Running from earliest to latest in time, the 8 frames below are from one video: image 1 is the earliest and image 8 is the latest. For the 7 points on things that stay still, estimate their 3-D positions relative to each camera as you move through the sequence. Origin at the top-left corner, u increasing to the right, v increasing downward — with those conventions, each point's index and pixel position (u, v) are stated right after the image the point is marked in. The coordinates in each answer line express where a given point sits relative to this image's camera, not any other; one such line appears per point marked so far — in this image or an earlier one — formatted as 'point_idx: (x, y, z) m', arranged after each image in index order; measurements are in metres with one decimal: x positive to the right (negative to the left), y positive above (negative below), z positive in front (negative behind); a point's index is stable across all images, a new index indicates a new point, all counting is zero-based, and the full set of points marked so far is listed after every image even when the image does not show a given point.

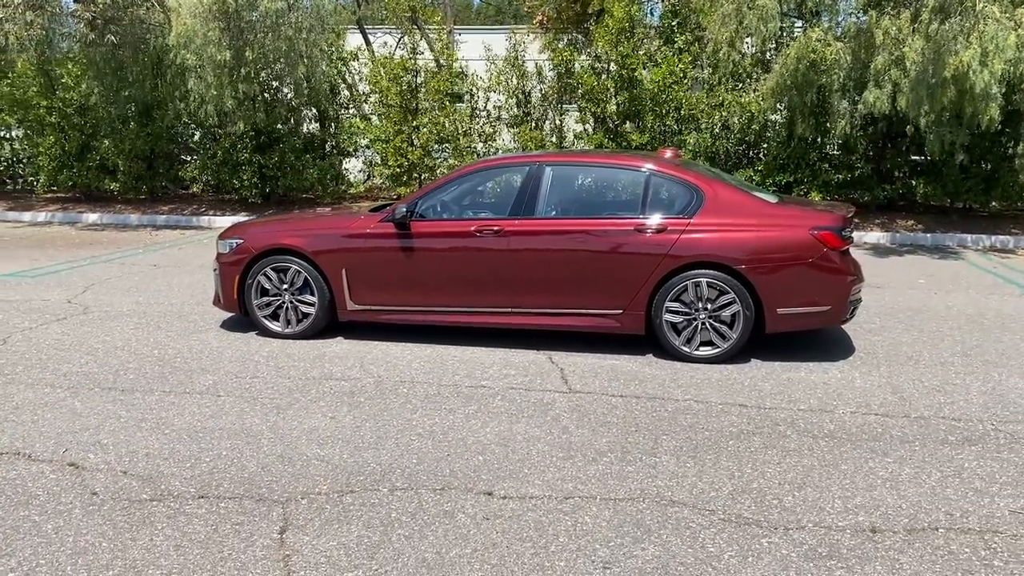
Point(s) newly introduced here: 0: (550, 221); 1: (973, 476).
0: (+0.3, +0.5, +6.4) m
1: (+2.1, -0.9, +4.1) m
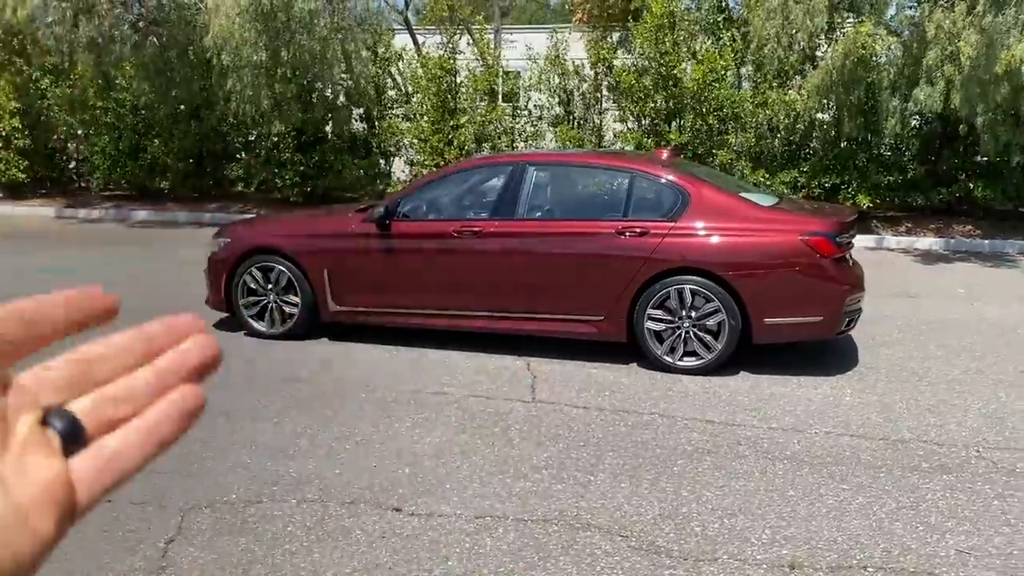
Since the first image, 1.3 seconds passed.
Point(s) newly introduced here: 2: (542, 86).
0: (+0.1, +0.4, +6.1) m
1: (+1.8, -0.9, +3.8) m
2: (+0.6, +3.3, +14.6) m
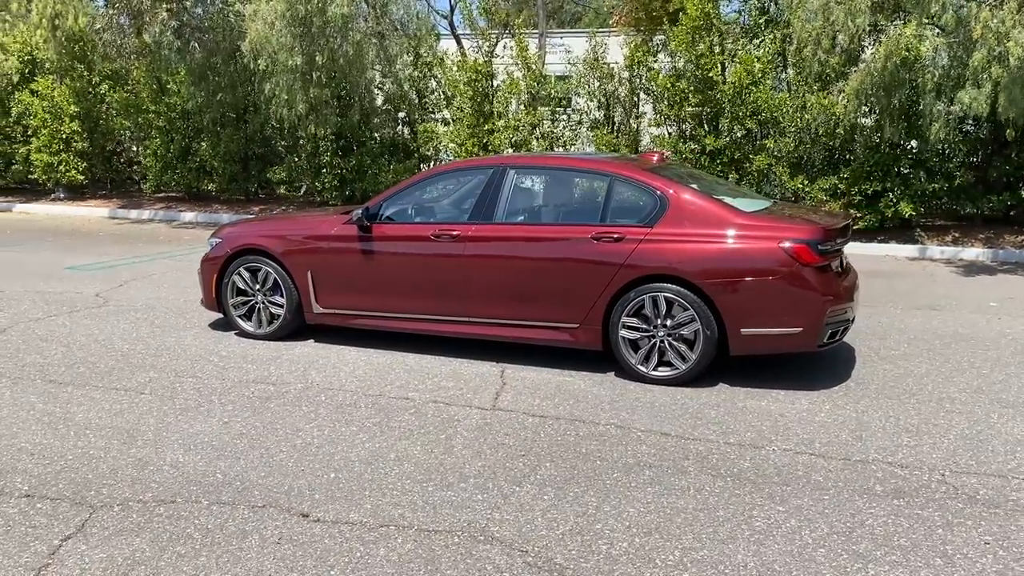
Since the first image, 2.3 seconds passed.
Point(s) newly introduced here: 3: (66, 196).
0: (0.0, +0.4, +6.0) m
1: (+1.4, -1.0, +3.5) m
2: (+1.1, +3.2, +14.4) m
3: (-9.1, +1.9, +18.4) m
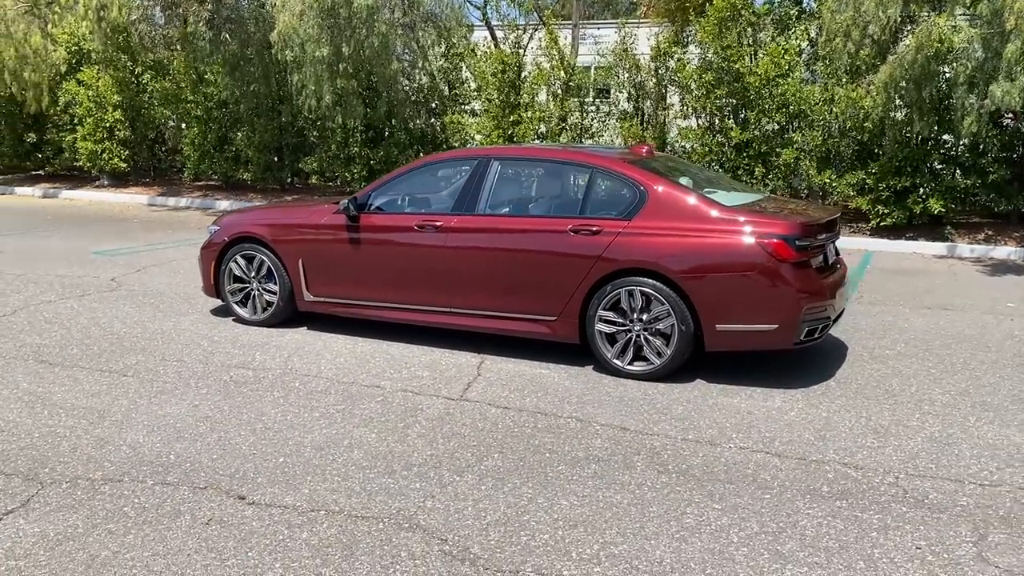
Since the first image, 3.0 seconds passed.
0: (-0.2, +0.5, +6.0) m
1: (+1.1, -1.0, +3.4) m
2: (+1.6, +3.3, +14.3) m
3: (-8.5, +2.2, +18.9) m
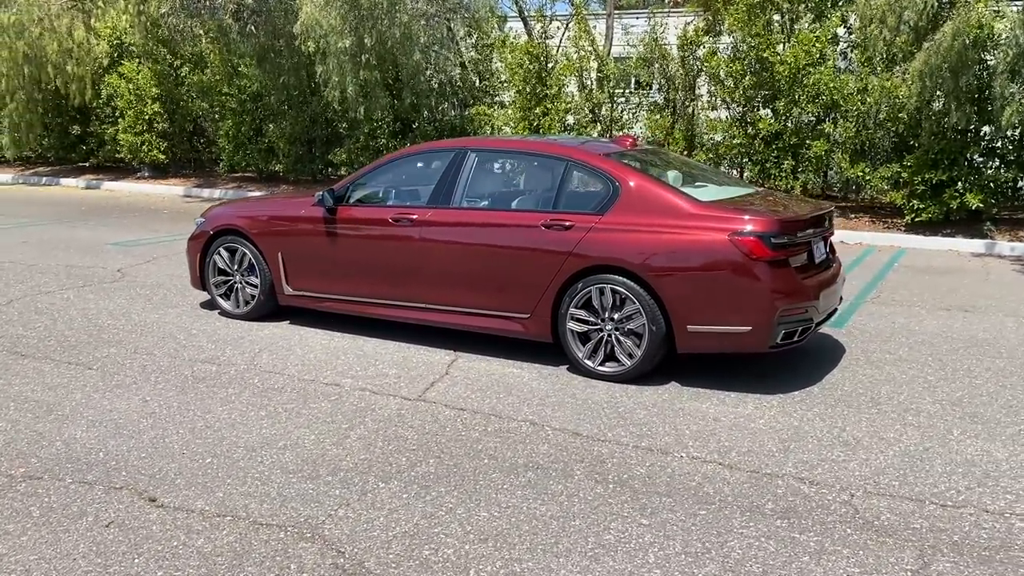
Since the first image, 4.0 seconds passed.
0: (-0.3, +0.5, +5.8) m
1: (+0.7, -1.0, +3.2) m
2: (+2.0, +3.4, +13.9) m
3: (-7.8, +2.4, +19.3) m
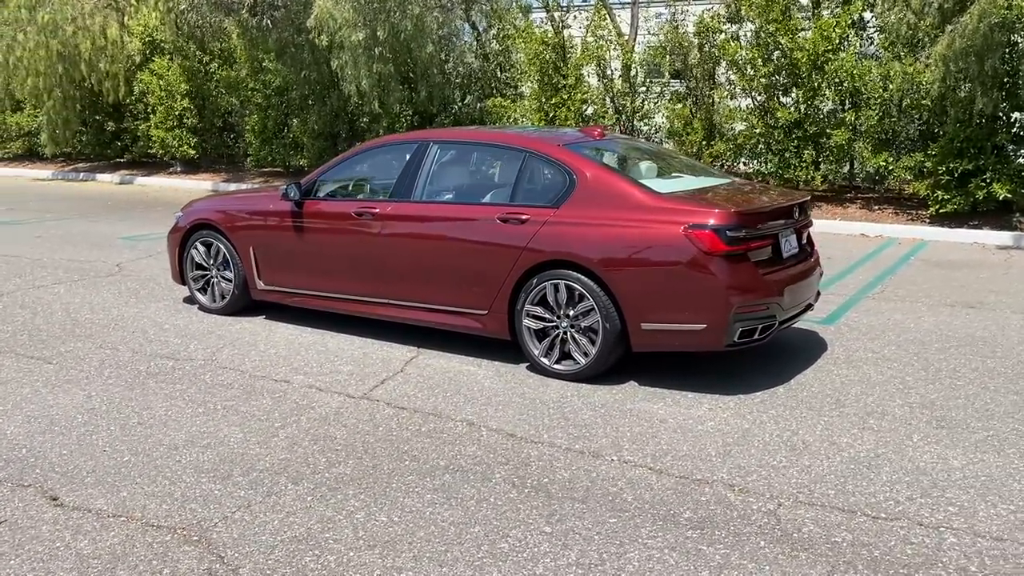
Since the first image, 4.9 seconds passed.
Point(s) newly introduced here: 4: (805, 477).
0: (-0.6, +0.5, +5.7) m
1: (+0.3, -1.0, +3.0) m
2: (+2.2, +3.5, +13.6) m
3: (-7.2, +2.6, +19.5) m
4: (+1.3, -0.8, +3.8) m
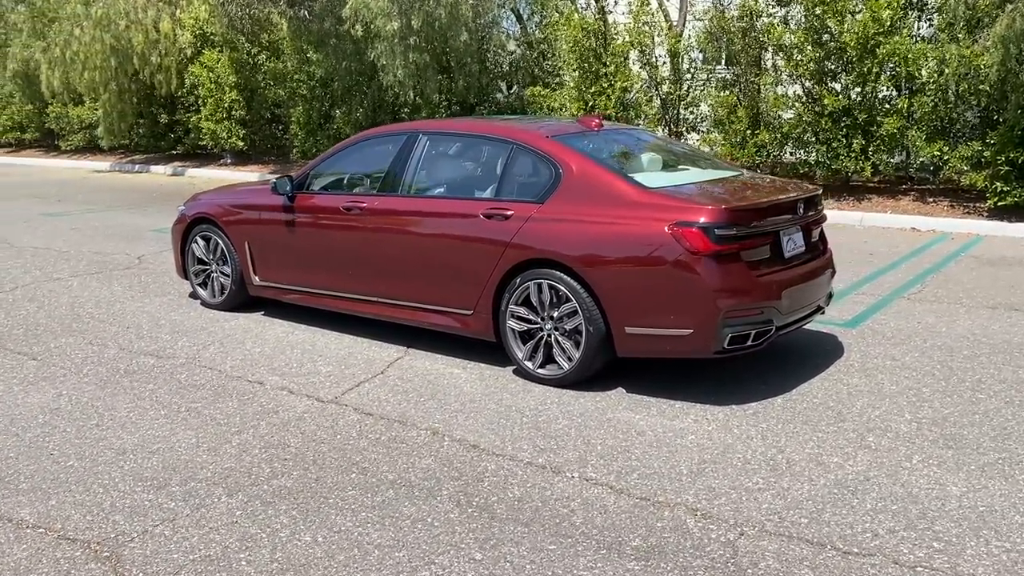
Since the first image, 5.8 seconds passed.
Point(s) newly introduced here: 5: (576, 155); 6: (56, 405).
0: (-0.6, +0.5, +5.5) m
1: (+0.1, -1.0, +2.7) m
2: (+2.8, +3.5, +13.1) m
3: (-6.1, +2.8, +19.8) m
4: (+1.0, -0.8, +3.5) m
5: (+0.4, +0.7, +5.0) m
6: (-2.4, -0.6, +4.6) m
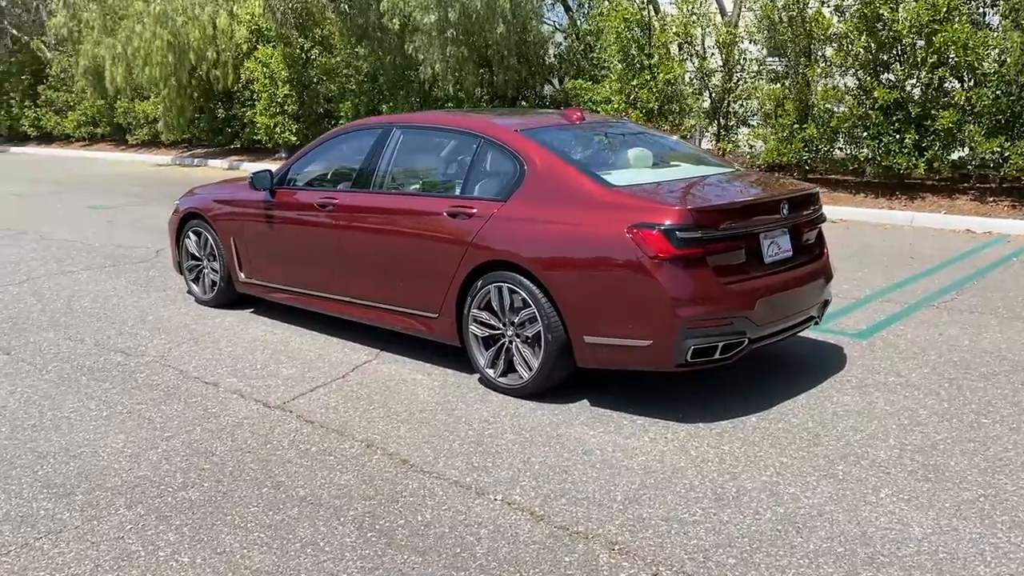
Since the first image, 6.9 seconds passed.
0: (-0.8, +0.5, +5.3) m
1: (-0.3, -1.0, +2.5) m
2: (+3.3, +3.5, +12.6) m
3: (-5.0, +3.0, +19.9) m
4: (+0.7, -0.9, +3.1) m
5: (+0.2, +0.7, +4.7) m
6: (-2.6, -0.6, +4.6) m
